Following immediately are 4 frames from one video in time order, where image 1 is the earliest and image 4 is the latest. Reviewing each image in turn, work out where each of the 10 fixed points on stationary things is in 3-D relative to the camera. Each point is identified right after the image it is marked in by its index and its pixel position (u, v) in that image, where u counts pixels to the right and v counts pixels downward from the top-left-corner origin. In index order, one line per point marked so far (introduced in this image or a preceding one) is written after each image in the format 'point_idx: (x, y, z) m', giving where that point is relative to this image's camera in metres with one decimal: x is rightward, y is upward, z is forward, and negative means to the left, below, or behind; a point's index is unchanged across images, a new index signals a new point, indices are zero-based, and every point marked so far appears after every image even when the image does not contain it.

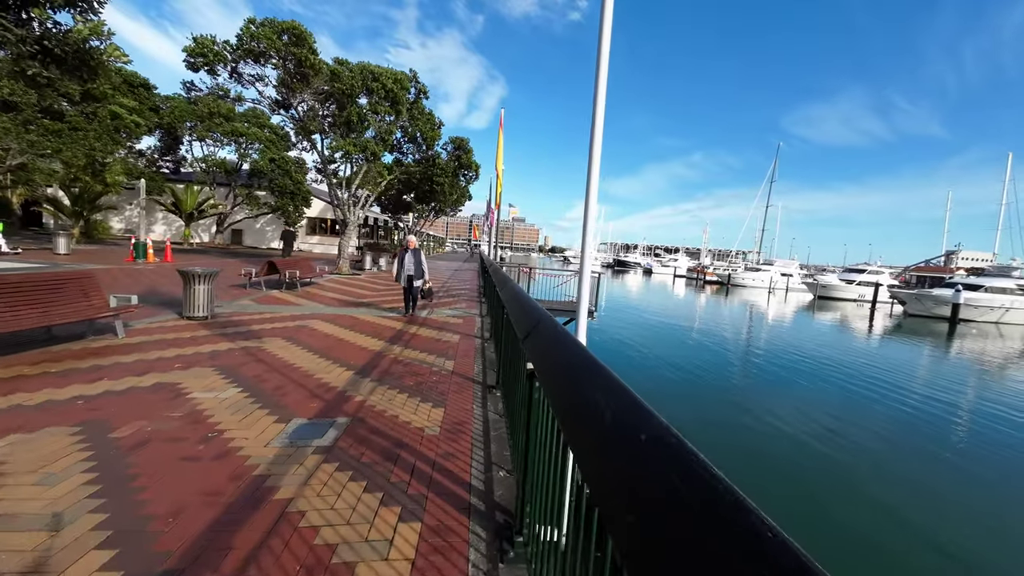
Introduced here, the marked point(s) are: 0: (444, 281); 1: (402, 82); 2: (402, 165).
0: (-3.1, +0.3, +17.8) m
1: (-3.9, +7.3, +14.0) m
2: (-5.0, +5.6, +18.1) m
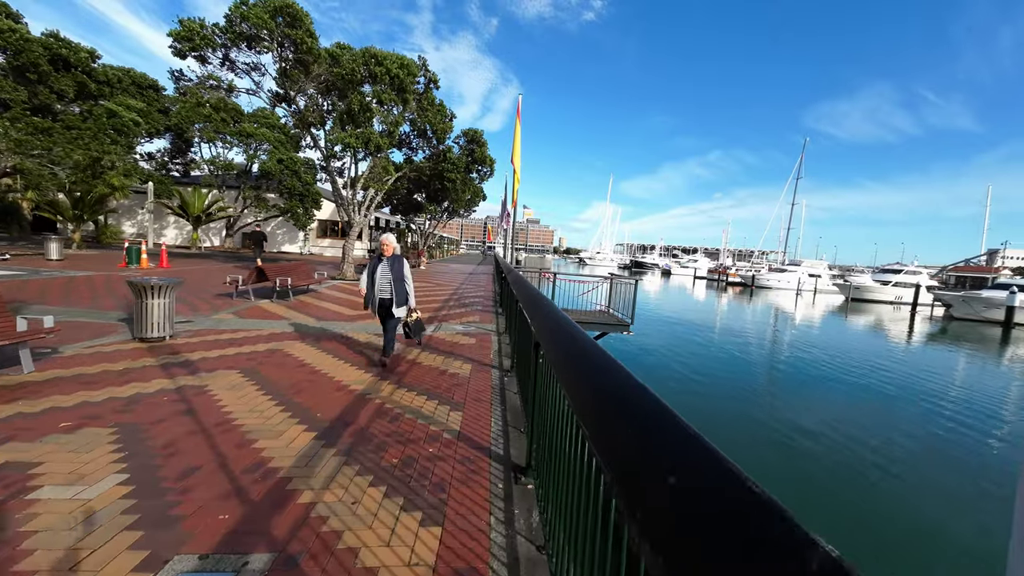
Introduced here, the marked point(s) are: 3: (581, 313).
0: (-2.3, +0.1, +16.4) m
1: (-3.3, +7.1, +12.7) m
2: (-4.3, +5.3, +16.8) m
3: (+1.6, -0.6, +9.3) m
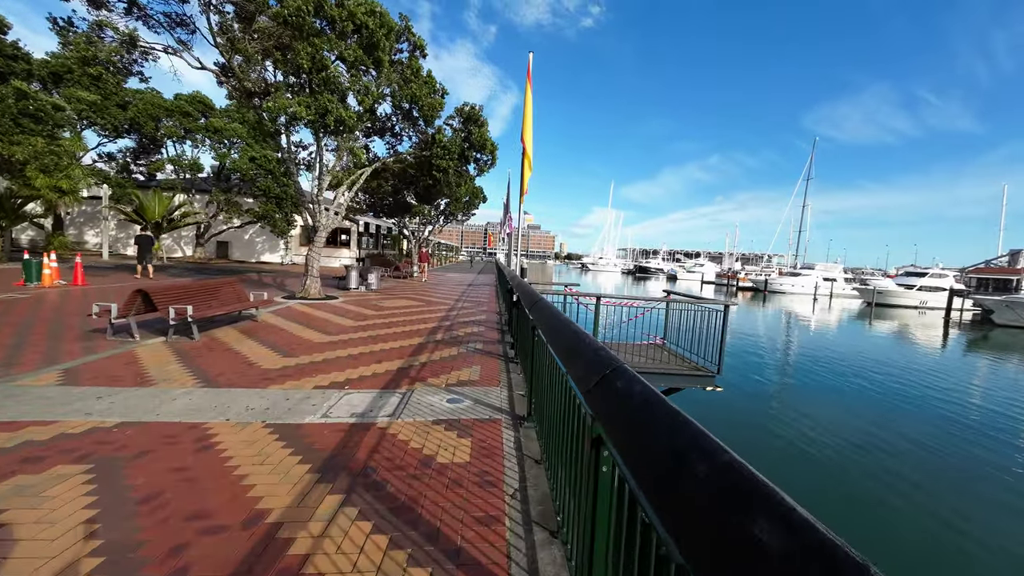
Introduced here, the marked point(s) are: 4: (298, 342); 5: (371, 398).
0: (-2.0, -0.5, +13.3) m
1: (-3.2, +6.6, +9.6) m
2: (-4.1, +4.7, +13.7) m
3: (+1.9, -1.0, +6.2) m
4: (-3.6, -0.9, +6.7) m
5: (-1.5, -1.2, +4.1) m
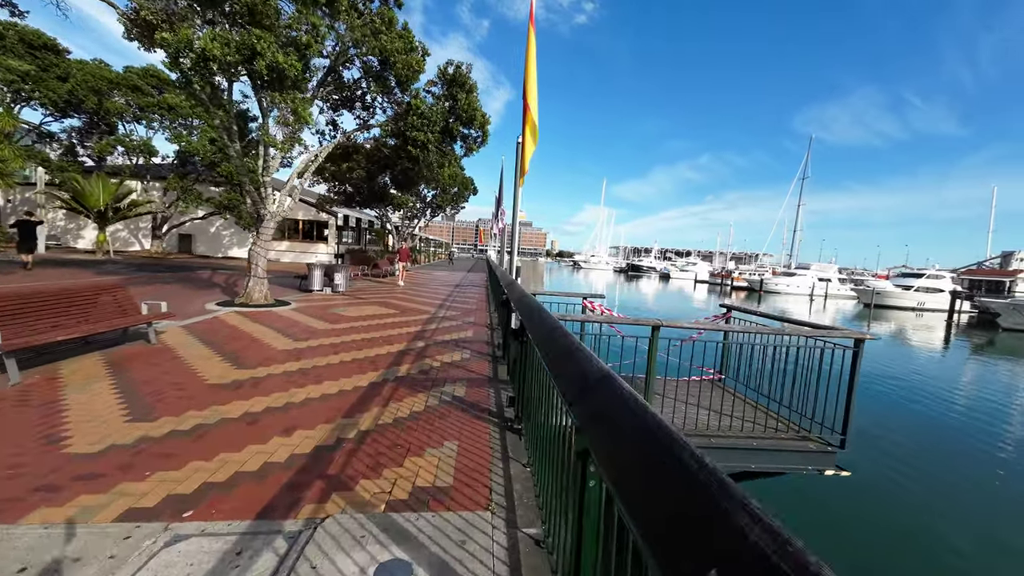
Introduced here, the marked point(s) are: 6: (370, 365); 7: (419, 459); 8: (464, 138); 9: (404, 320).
0: (-2.2, -0.6, +11.0) m
1: (-3.2, +6.4, +7.3) m
2: (-4.2, +4.7, +11.4) m
3: (+1.9, -1.2, +4.0) m
4: (-3.7, -1.1, +4.5) m
5: (-1.4, -1.3, +1.9) m
6: (-1.9, -1.0, +5.2) m
7: (-0.7, -1.3, +3.0) m
8: (-1.3, +4.0, +10.7) m
9: (-2.4, -0.8, +8.7) m
